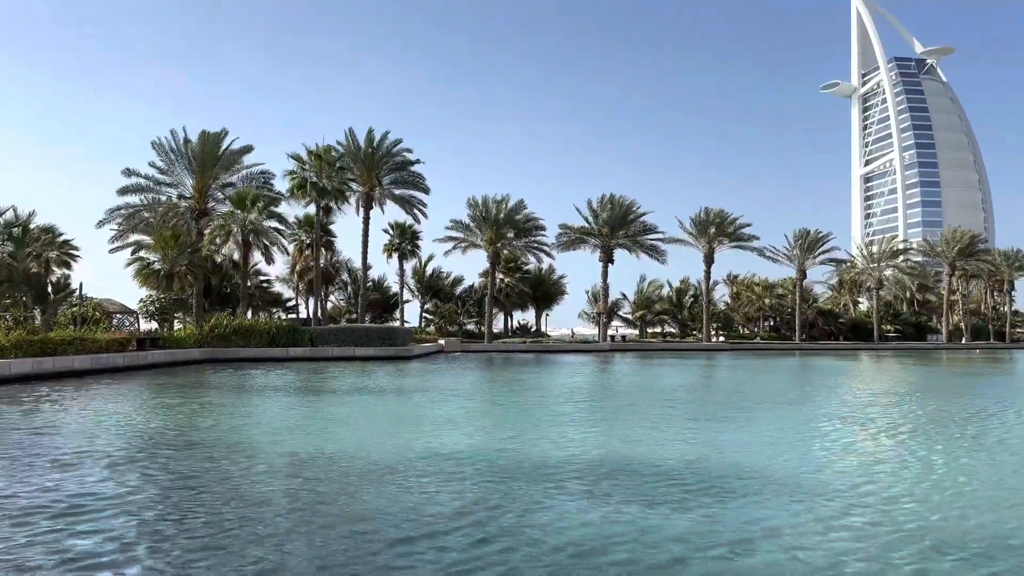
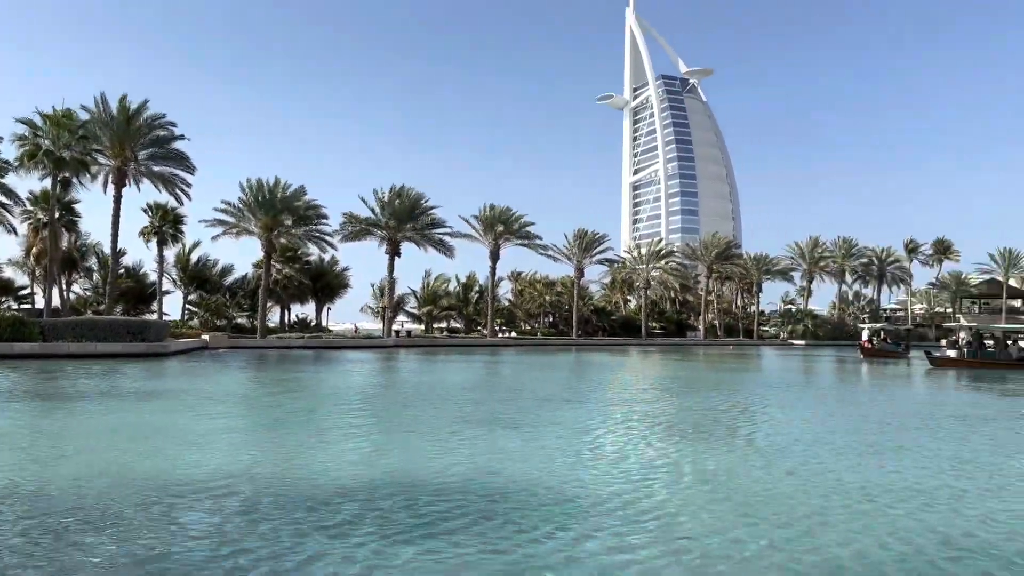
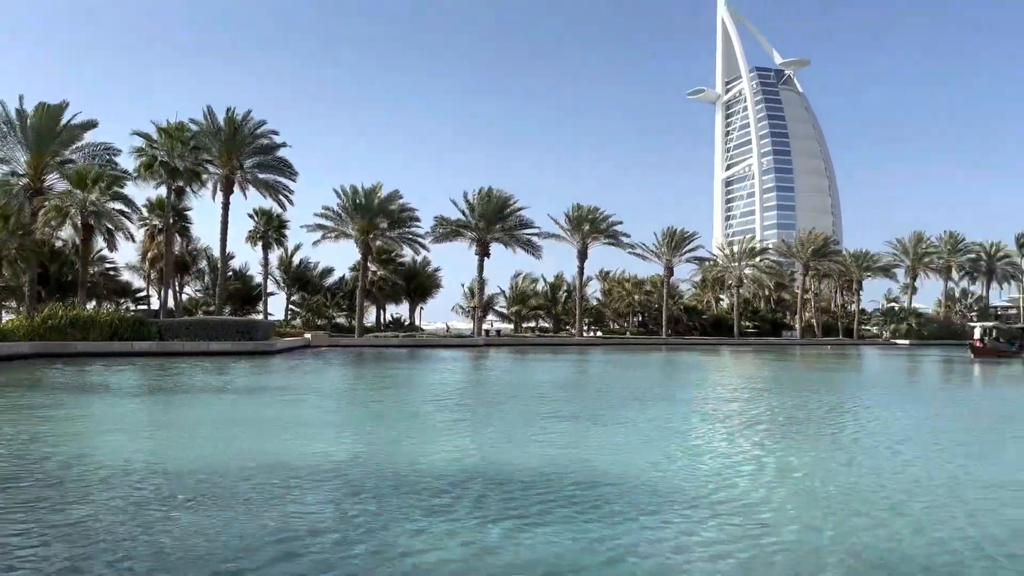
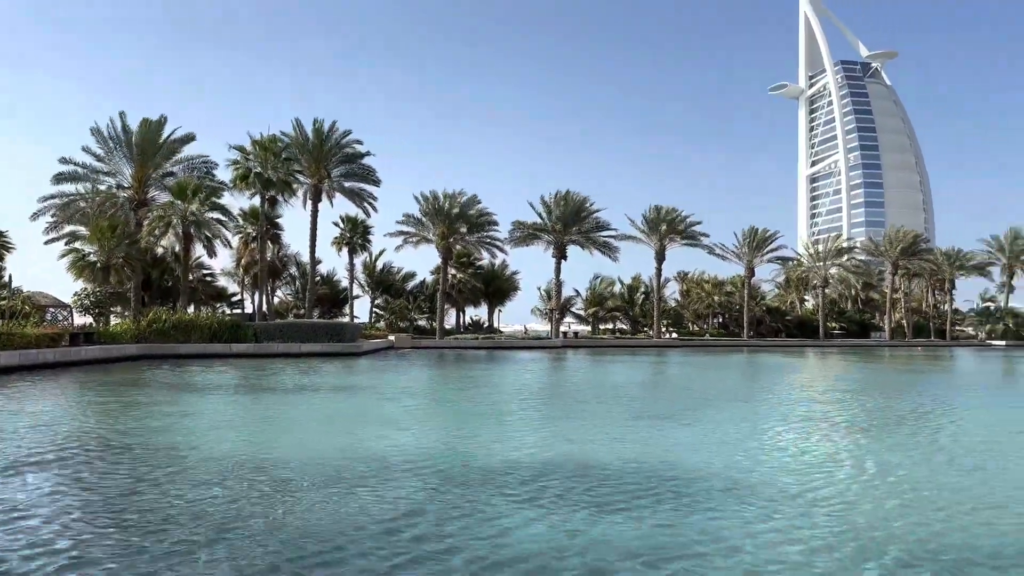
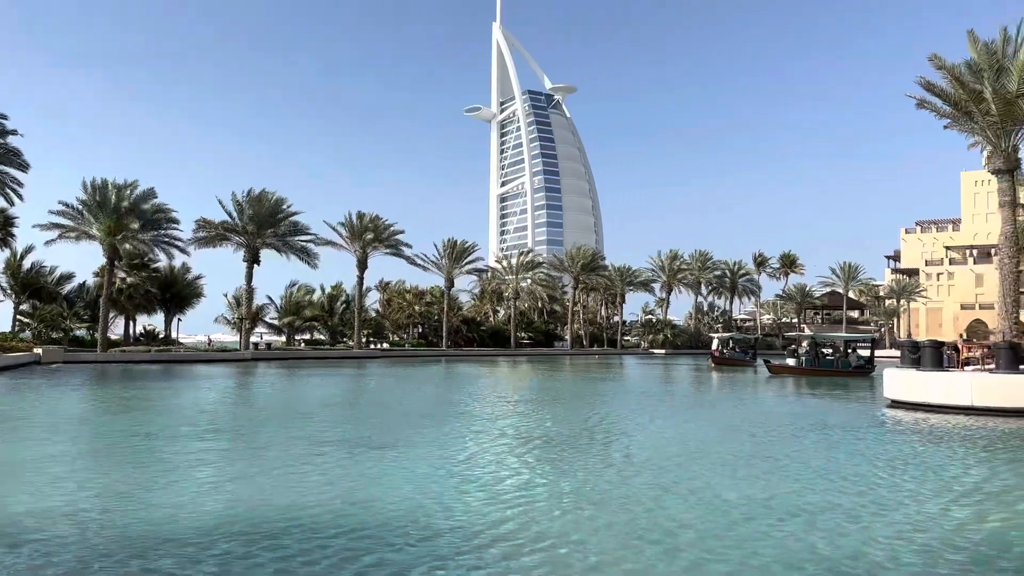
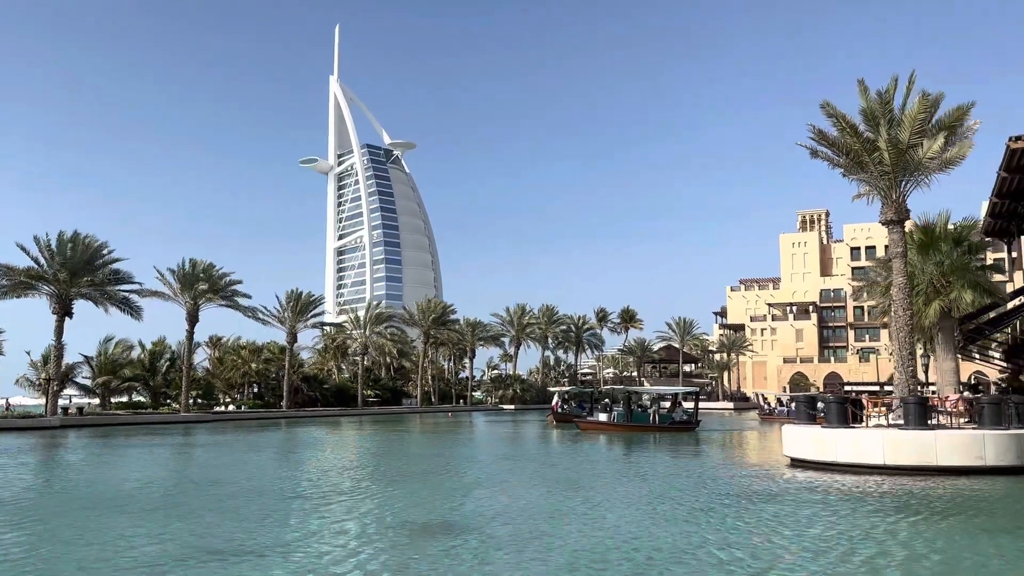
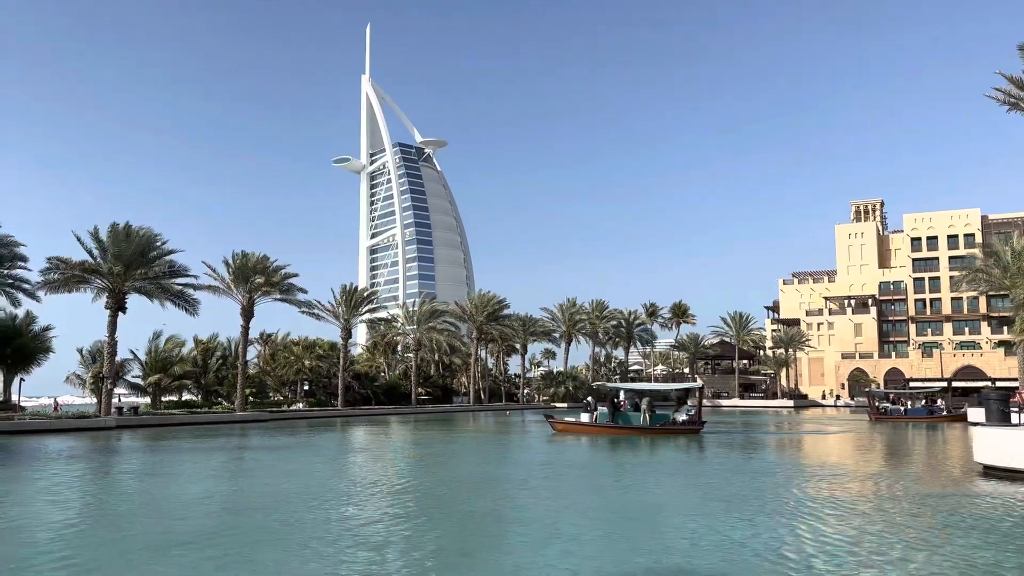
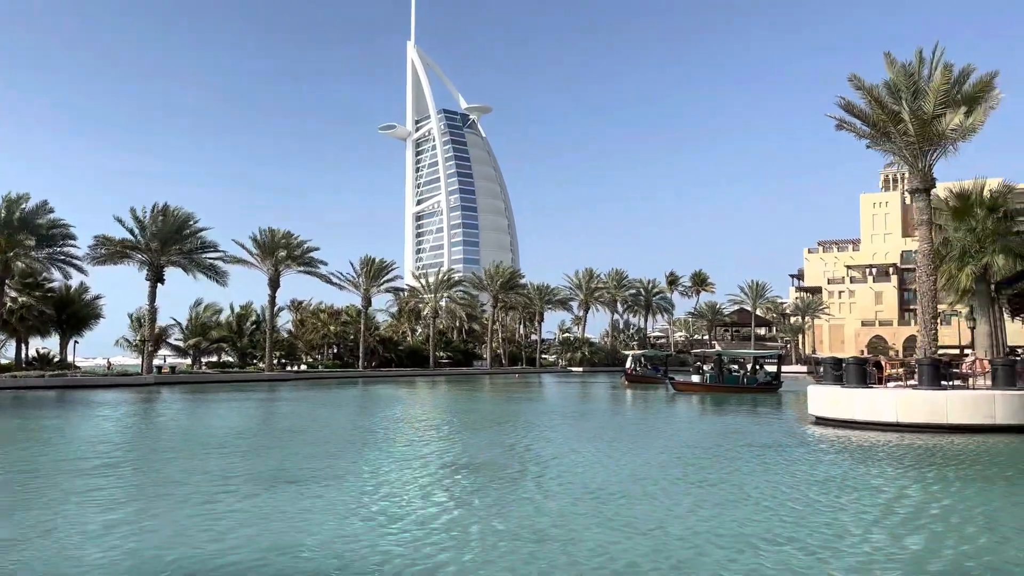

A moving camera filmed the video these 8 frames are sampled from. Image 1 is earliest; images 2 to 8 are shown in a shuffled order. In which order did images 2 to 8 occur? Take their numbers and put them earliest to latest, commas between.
4, 3, 2, 5, 8, 6, 7
